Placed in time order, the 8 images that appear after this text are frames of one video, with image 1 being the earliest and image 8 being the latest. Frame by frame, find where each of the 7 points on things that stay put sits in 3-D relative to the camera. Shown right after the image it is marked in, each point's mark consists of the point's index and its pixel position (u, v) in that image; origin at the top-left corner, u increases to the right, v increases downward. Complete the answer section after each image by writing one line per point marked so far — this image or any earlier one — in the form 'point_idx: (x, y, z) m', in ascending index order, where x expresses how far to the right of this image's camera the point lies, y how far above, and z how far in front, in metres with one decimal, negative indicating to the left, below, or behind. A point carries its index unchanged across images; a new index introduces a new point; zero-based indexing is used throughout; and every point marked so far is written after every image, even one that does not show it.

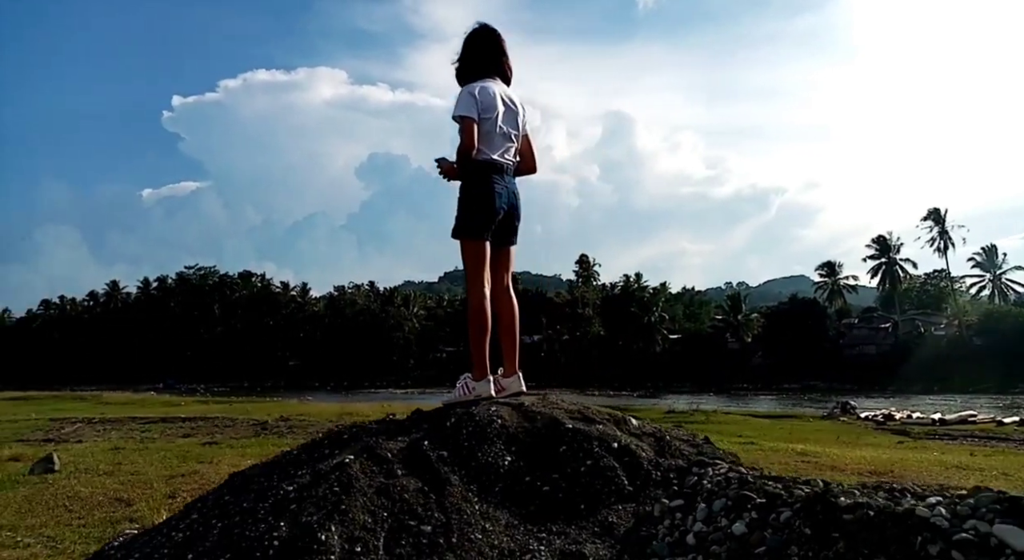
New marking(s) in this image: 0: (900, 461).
0: (+5.1, -2.4, +10.3) m
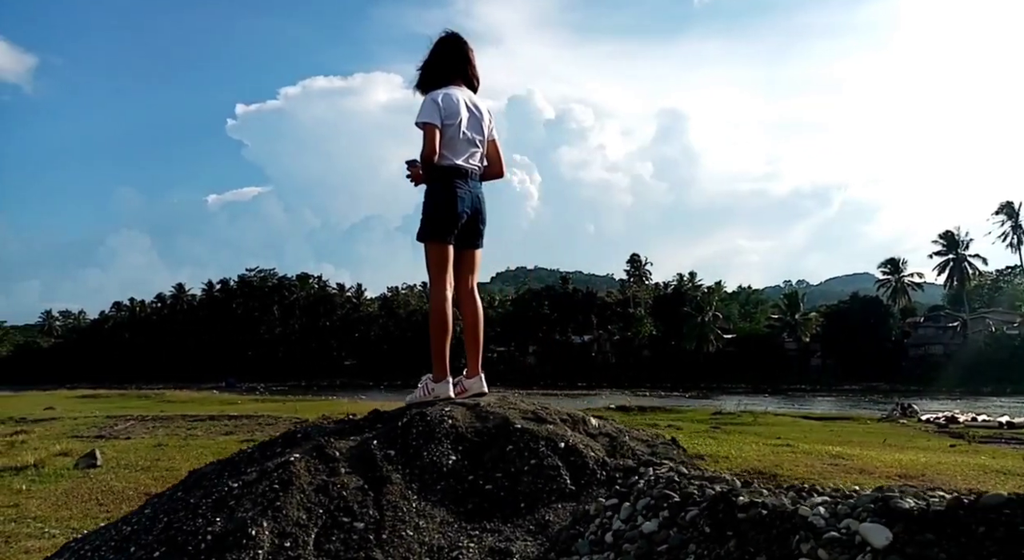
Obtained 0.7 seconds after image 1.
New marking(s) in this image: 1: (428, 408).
0: (+5.4, -2.4, +10.0) m
1: (-0.4, -0.6, +3.4) m
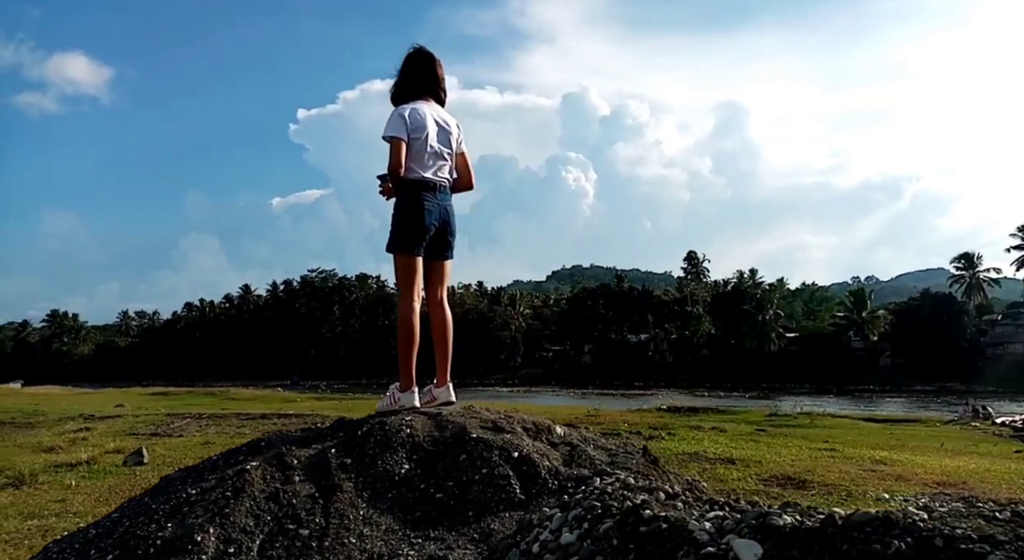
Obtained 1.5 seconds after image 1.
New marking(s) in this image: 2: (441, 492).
0: (+5.8, -2.4, +9.6) m
1: (-0.5, -0.6, +3.4) m
2: (-0.3, -0.8, +3.1) m
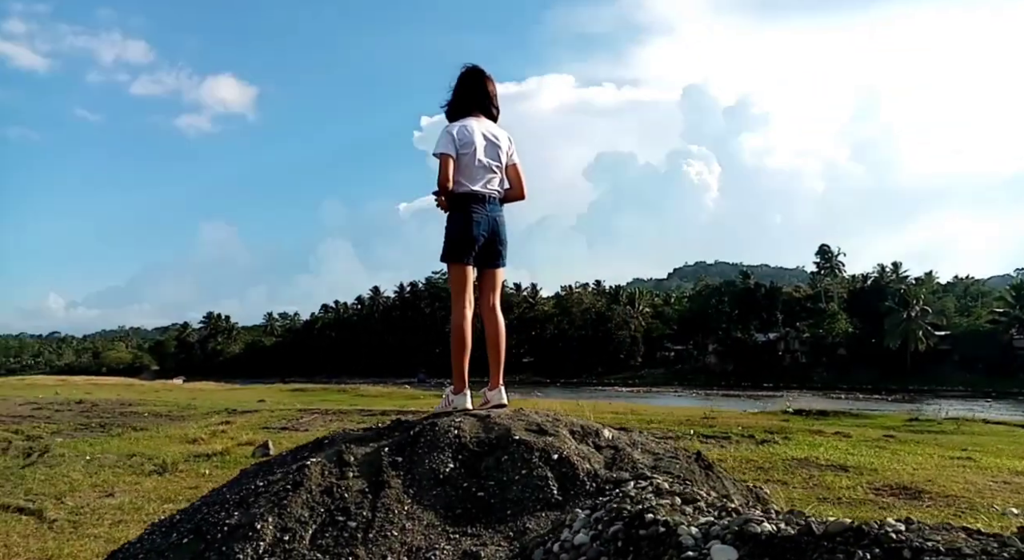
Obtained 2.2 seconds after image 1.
0: (+6.9, -2.3, +8.7) m
1: (-0.3, -0.7, +3.7) m
2: (-0.1, -0.9, +3.3) m
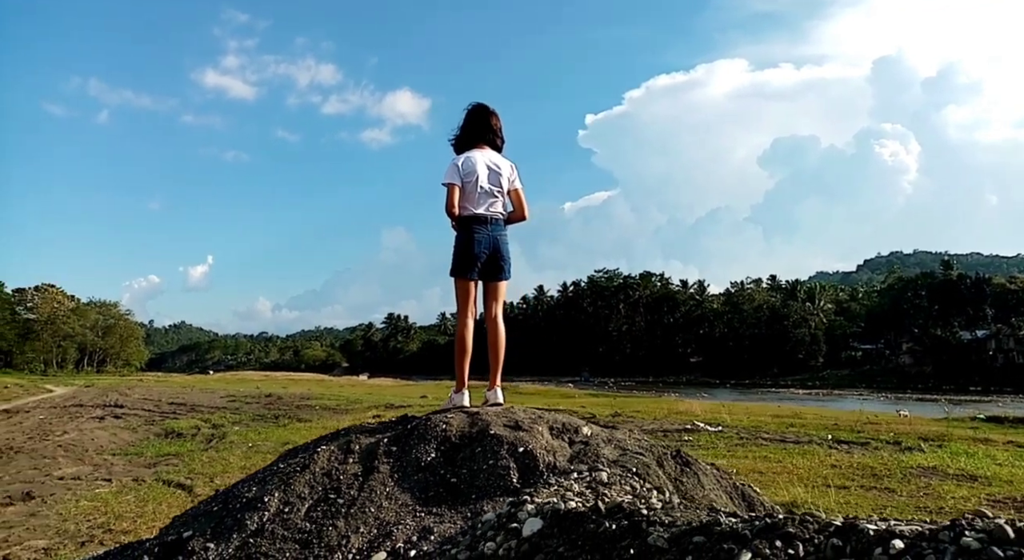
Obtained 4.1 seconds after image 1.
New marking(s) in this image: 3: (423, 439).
0: (+7.8, -2.2, +7.5) m
1: (-0.4, -0.7, +4.2) m
2: (-0.3, -1.0, +3.8) m
3: (-0.5, -0.8, +4.0) m
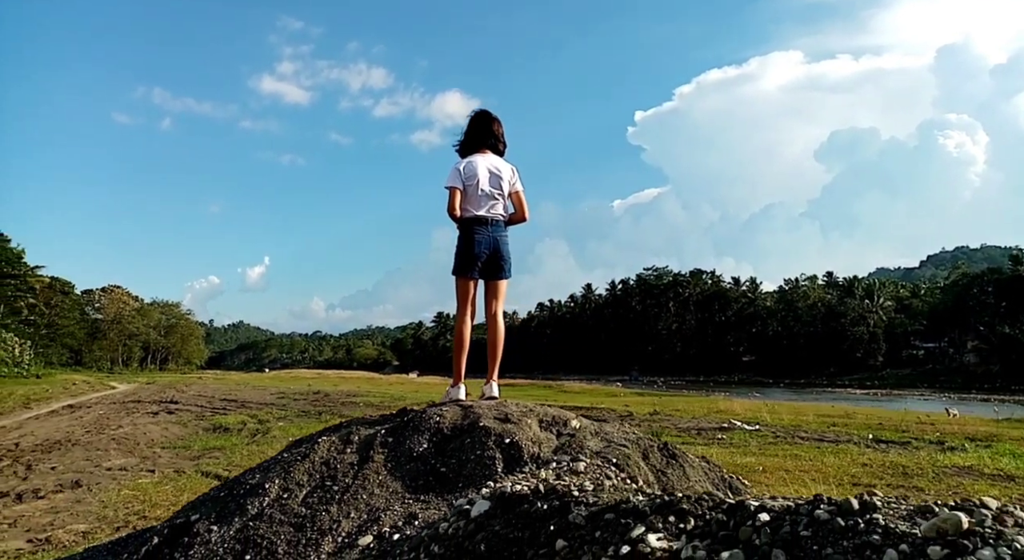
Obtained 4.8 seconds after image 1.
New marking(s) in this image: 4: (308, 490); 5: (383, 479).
0: (+8.0, -2.1, +7.1) m
1: (-0.5, -0.7, +4.4) m
2: (-0.4, -0.9, +4.0) m
3: (-0.5, -0.8, +4.2) m
4: (-1.0, -1.1, +4.0) m
5: (-0.7, -1.0, +4.0) m
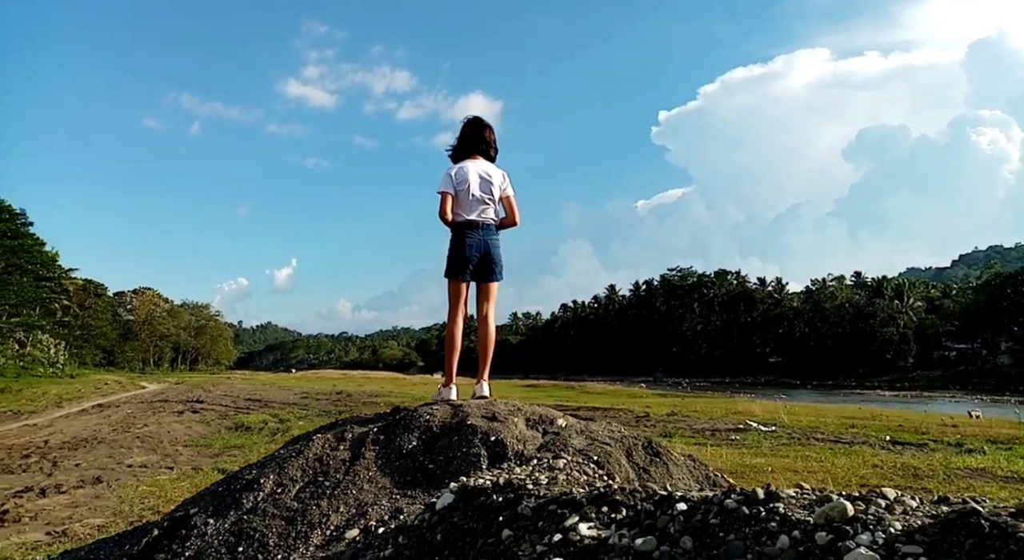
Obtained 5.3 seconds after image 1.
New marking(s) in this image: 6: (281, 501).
0: (+8.0, -2.1, +7.0) m
1: (-0.5, -0.7, +4.5) m
2: (-0.4, -1.0, +4.1) m
3: (-0.6, -0.8, +4.3) m
4: (-1.1, -1.1, +4.1) m
5: (-0.7, -1.0, +4.1) m
6: (-1.2, -1.1, +4.0) m
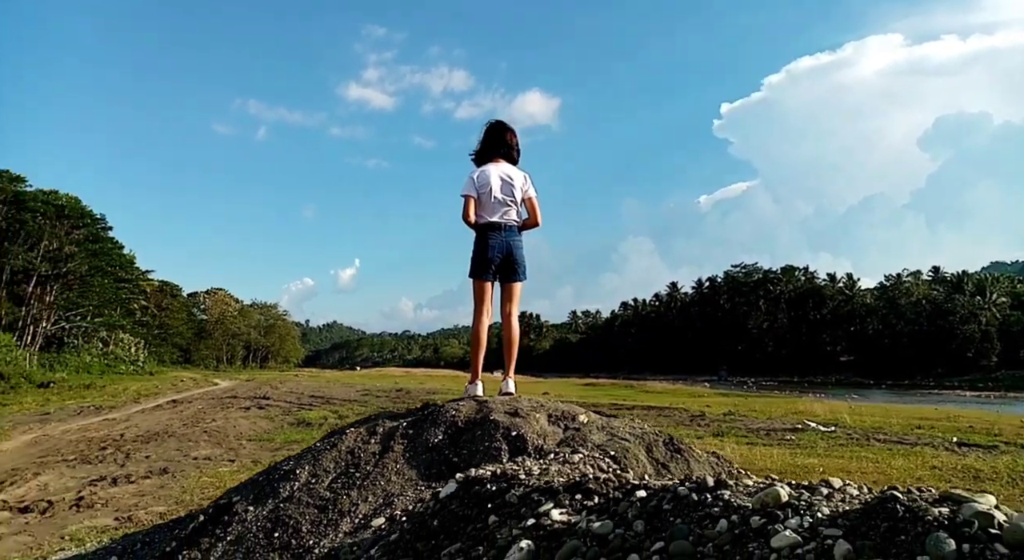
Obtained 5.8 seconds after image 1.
0: (+8.3, -2.1, +6.4) m
1: (-0.4, -0.7, +4.7) m
2: (-0.3, -1.0, +4.3) m
3: (-0.4, -0.8, +4.5) m
4: (-1.0, -1.1, +4.4) m
5: (-0.6, -1.0, +4.3) m
6: (-1.1, -1.1, +4.3) m
